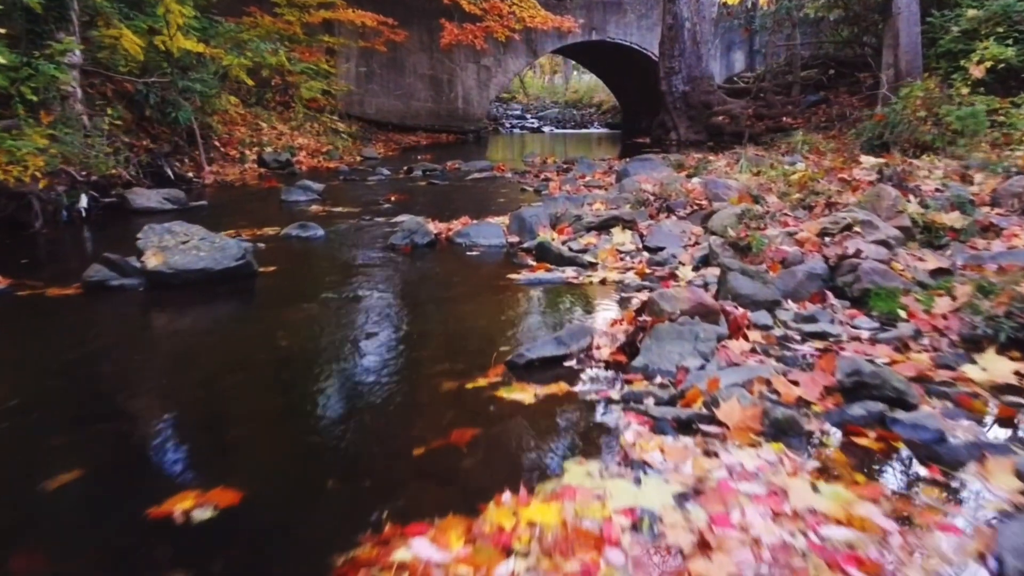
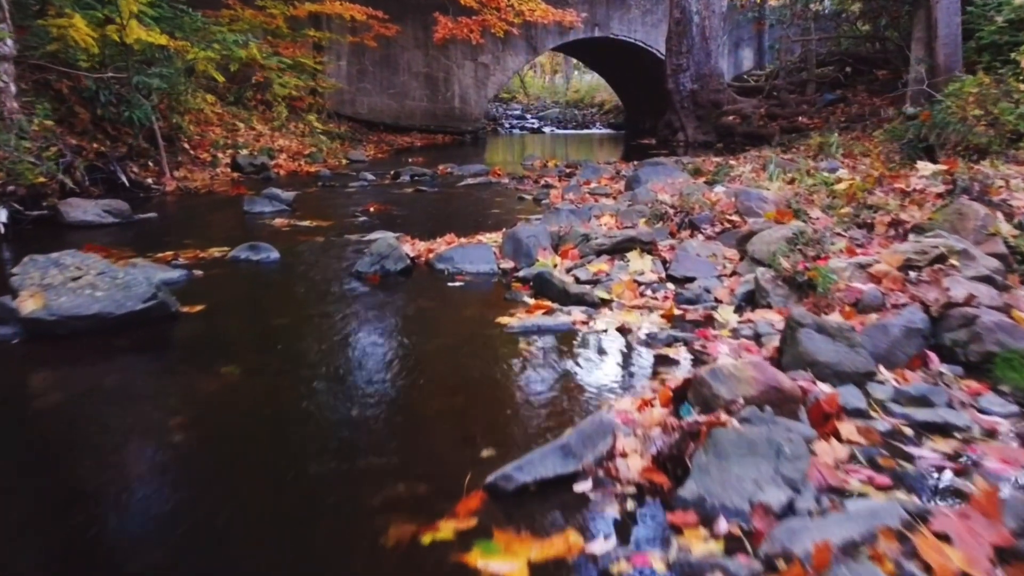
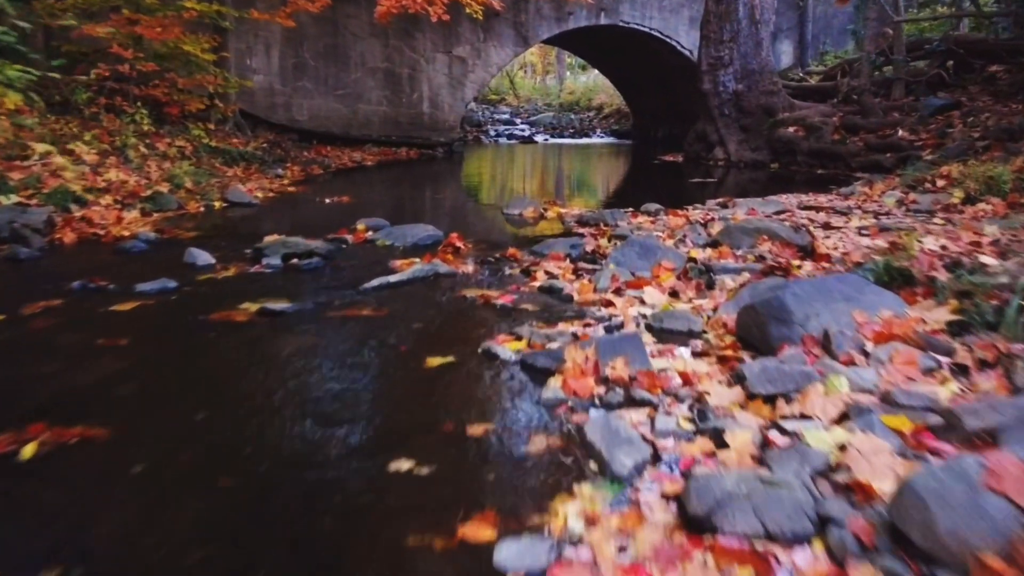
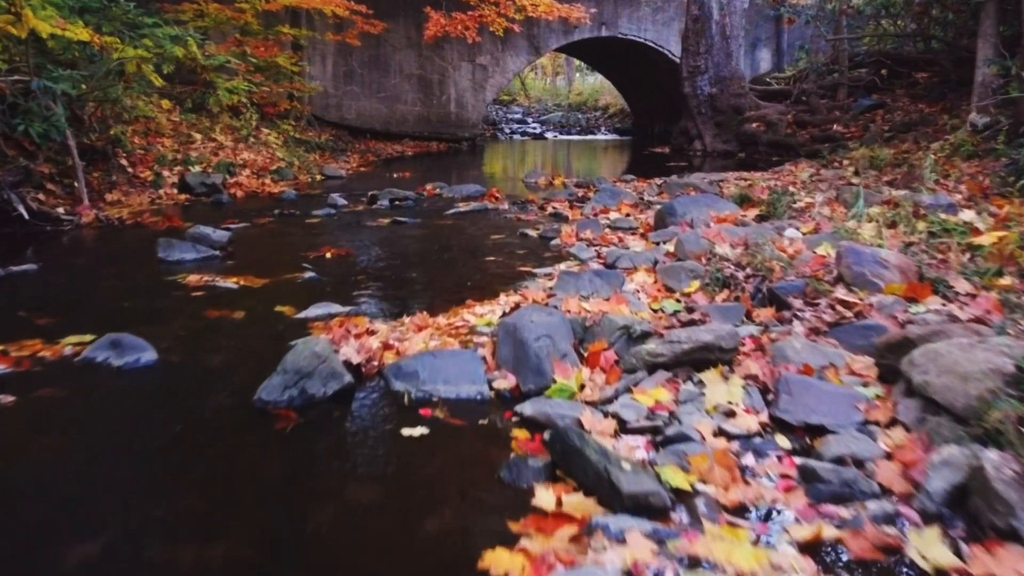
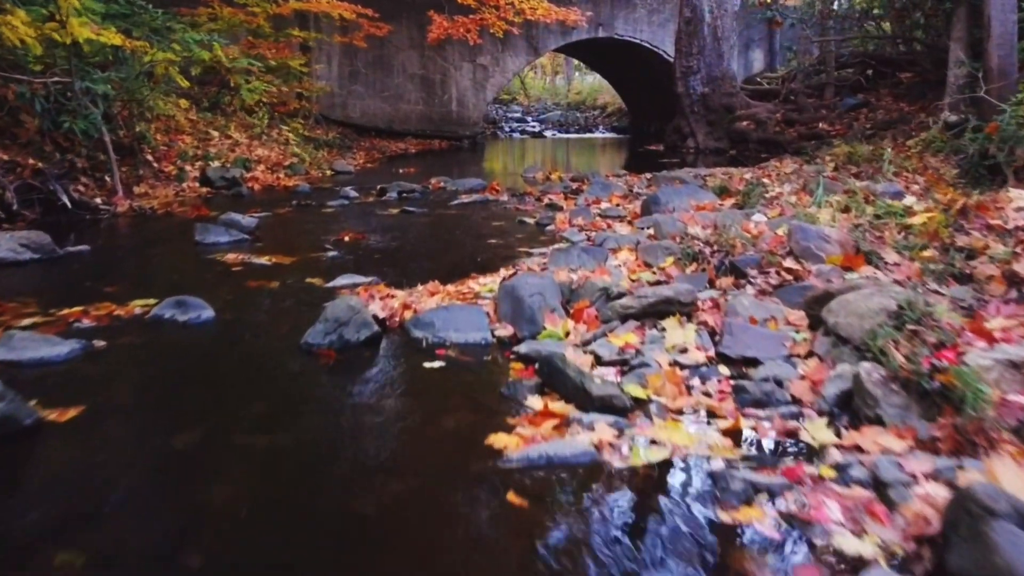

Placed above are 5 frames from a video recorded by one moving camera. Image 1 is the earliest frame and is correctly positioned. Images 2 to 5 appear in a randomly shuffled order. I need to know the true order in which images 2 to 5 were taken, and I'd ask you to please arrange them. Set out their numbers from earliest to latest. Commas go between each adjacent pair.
2, 5, 4, 3
